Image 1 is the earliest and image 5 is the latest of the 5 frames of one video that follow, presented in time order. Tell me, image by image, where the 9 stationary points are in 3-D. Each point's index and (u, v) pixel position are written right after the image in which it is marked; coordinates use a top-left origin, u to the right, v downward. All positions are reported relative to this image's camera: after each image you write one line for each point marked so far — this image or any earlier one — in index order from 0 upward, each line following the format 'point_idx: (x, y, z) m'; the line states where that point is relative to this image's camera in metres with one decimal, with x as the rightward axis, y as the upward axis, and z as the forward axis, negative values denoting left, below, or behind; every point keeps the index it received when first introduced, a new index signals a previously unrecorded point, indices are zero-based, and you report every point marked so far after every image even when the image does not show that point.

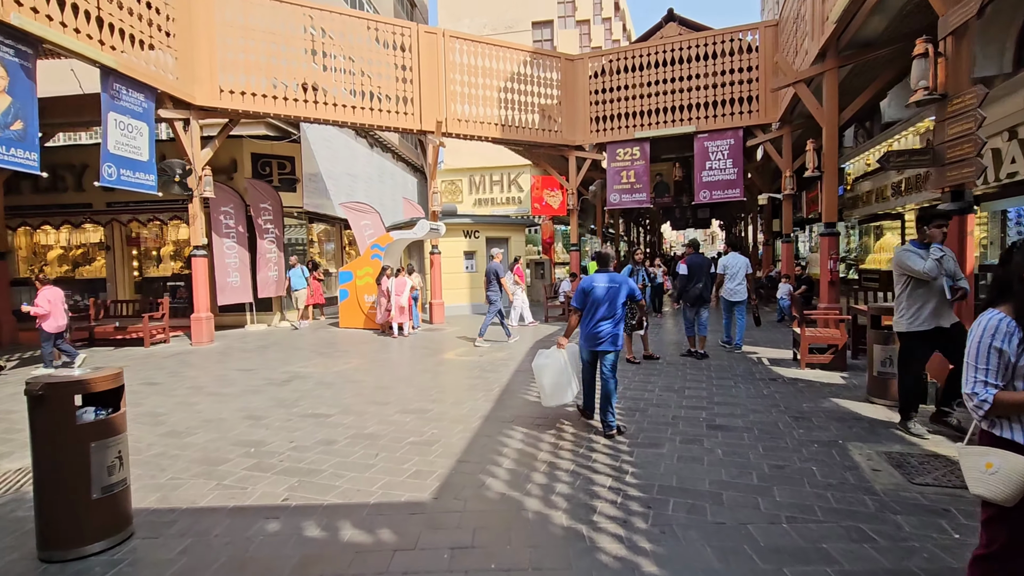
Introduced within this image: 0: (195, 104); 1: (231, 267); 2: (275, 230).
0: (-6.5, +3.8, +10.5) m
1: (-6.7, +0.5, +12.4) m
2: (-6.2, +1.5, +13.2) m
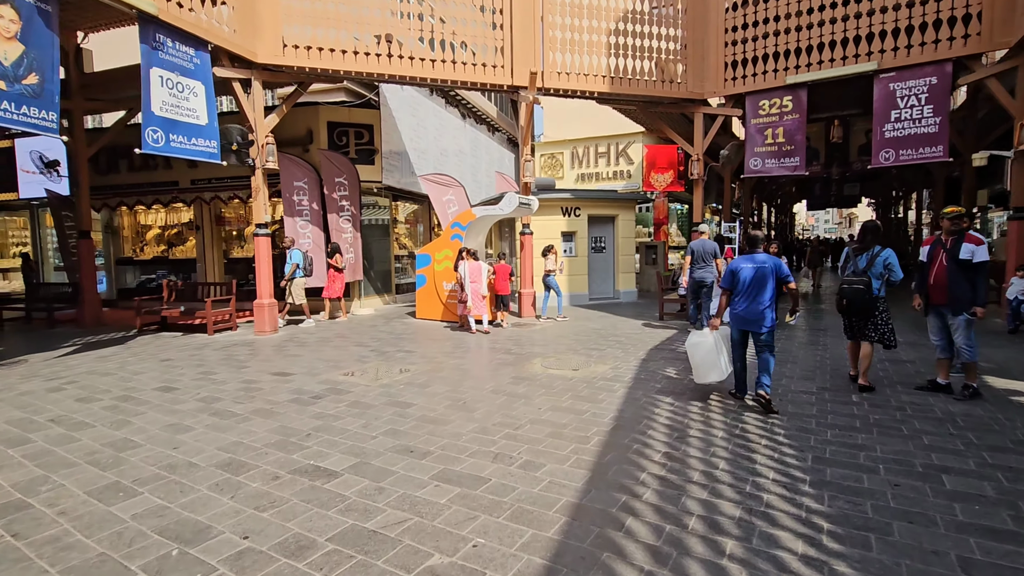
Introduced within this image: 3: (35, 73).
0: (-4.6, +4.1, +9.2) m
1: (-4.5, +0.9, +11.2) m
2: (-3.8, +1.9, +11.9) m
3: (-5.6, +2.5, +6.1) m
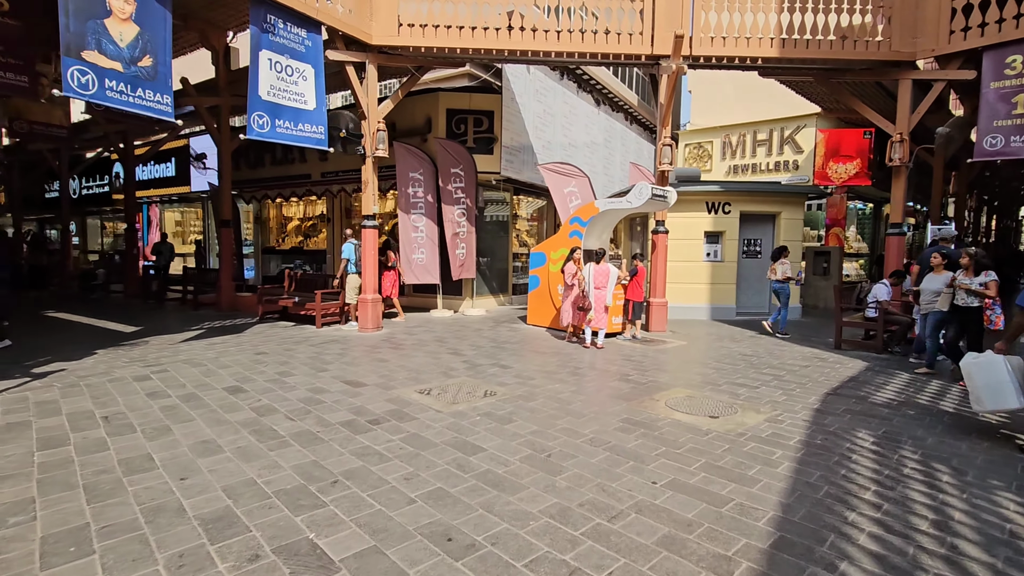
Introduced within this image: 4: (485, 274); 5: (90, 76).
0: (-2.4, +4.2, +8.7) m
1: (-2.0, +1.0, +10.7) m
2: (-1.0, +1.9, +11.2) m
3: (-4.2, +2.7, +6.0) m
4: (-0.7, +0.4, +12.6) m
5: (-4.5, +2.2, +5.4) m
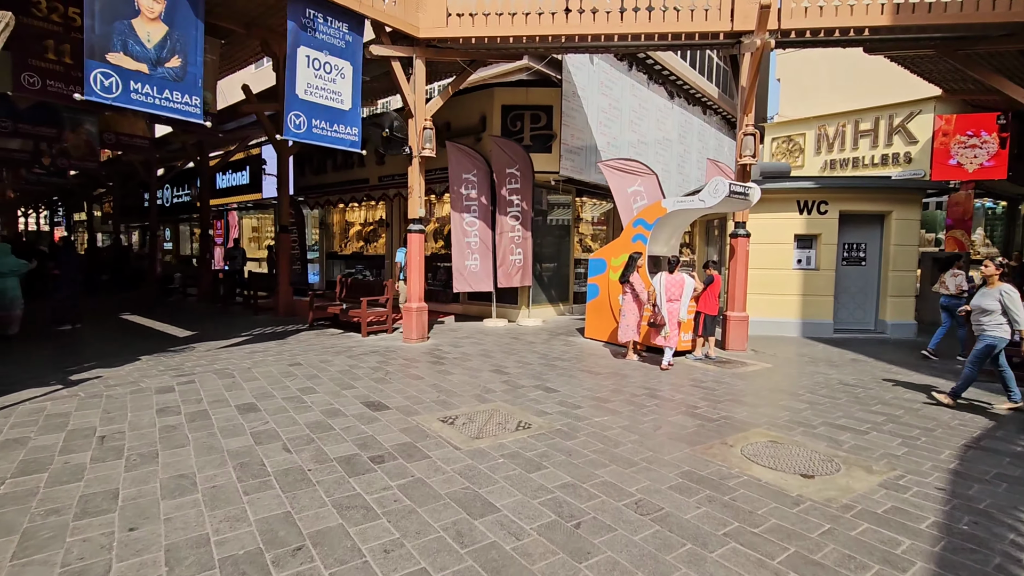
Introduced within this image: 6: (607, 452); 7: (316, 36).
0: (-1.5, +4.1, +8.2) m
1: (-0.8, +0.8, +10.1) m
2: (+0.2, +1.8, +10.4) m
3: (-3.7, +2.6, +5.8) m
4: (+0.7, +0.2, +11.8) m
5: (-4.1, +2.1, +5.3) m
6: (+0.7, -1.3, +4.0) m
7: (-2.7, +3.5, +7.0) m
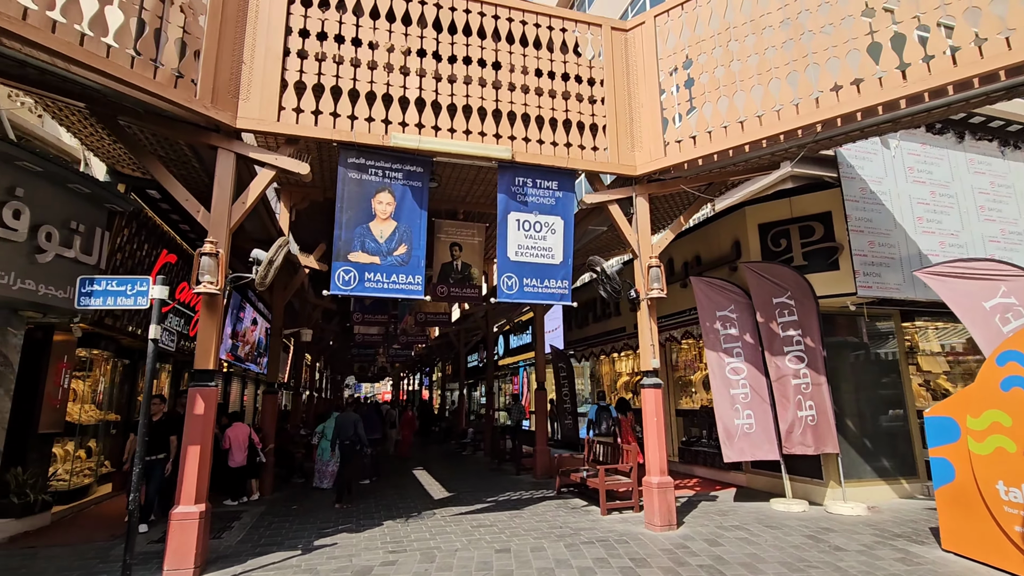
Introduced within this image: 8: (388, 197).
0: (+1.9, +1.7, +7.7) m
1: (+3.5, -1.7, +7.9) m
2: (+4.5, -0.7, +7.9) m
3: (-1.4, +0.6, +6.5) m
4: (+5.7, -2.5, +8.2) m
5: (-1.9, +0.2, +6.2) m
6: (+1.4, -2.1, +1.6) m
7: (+0.2, +1.3, +7.2) m
8: (-1.6, +1.2, +6.6) m
